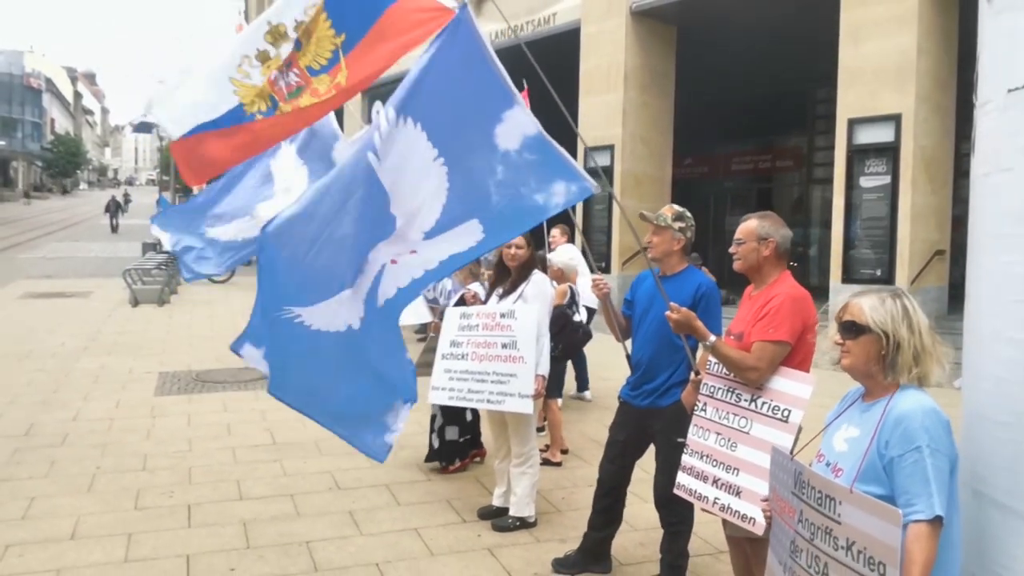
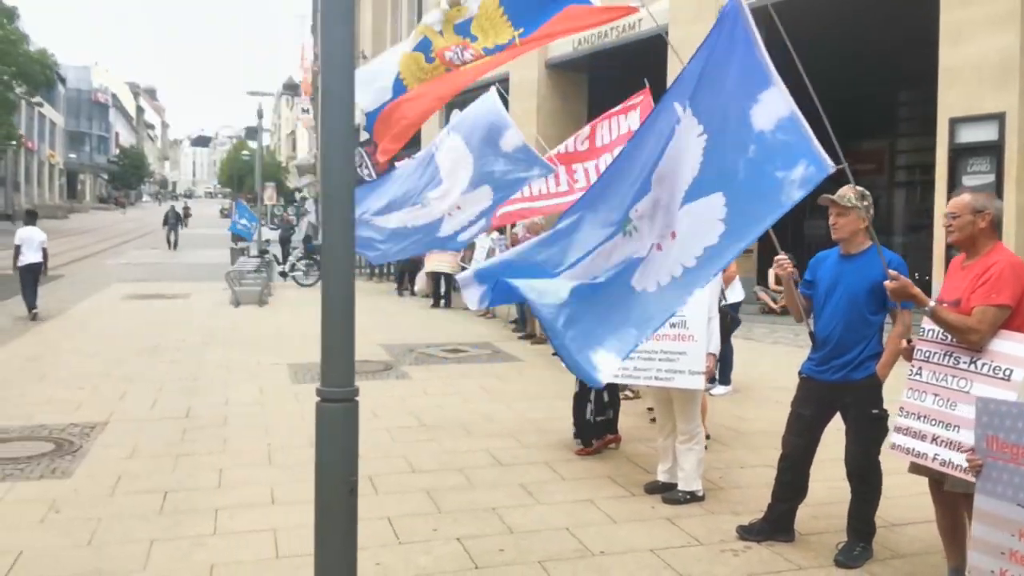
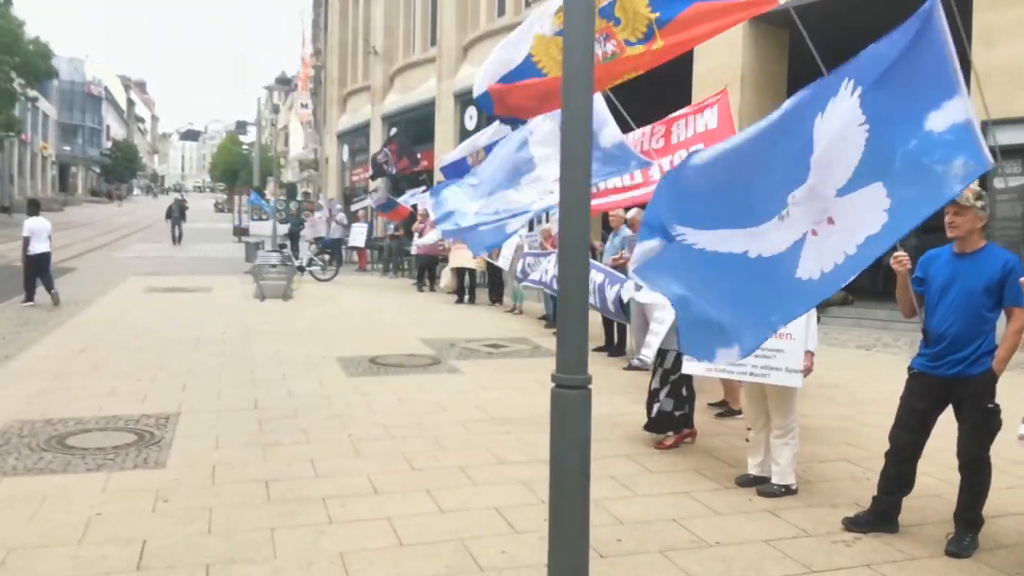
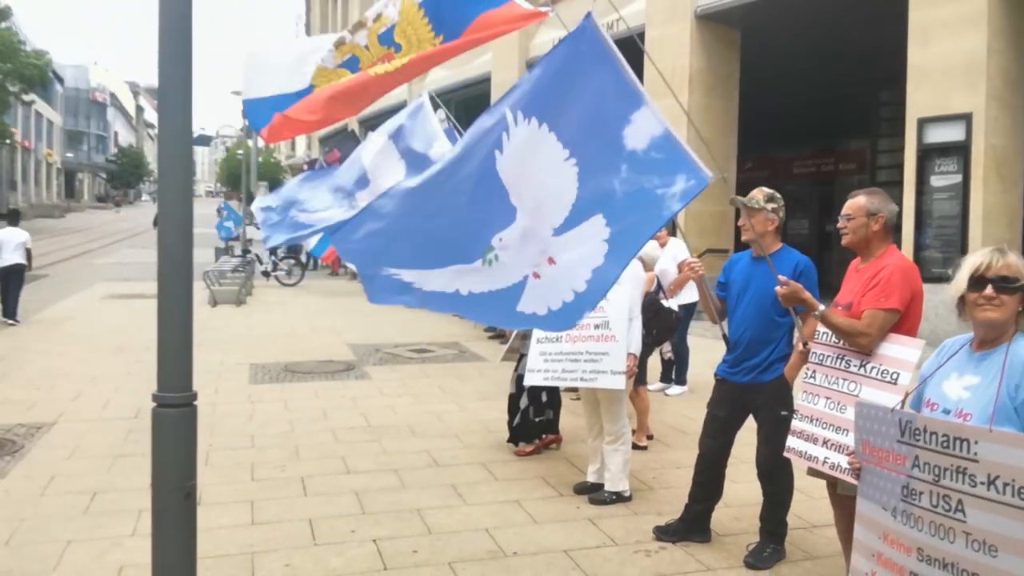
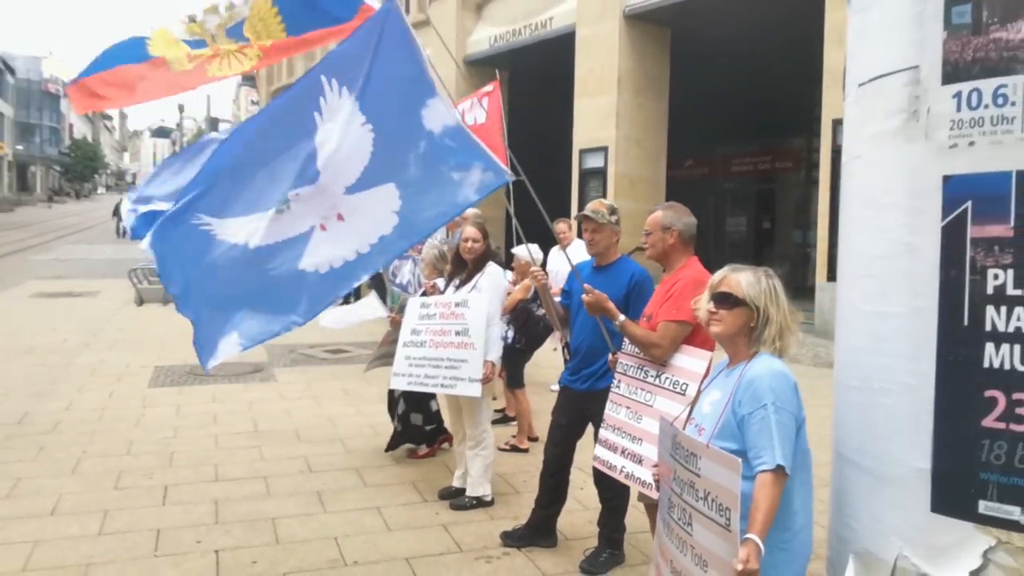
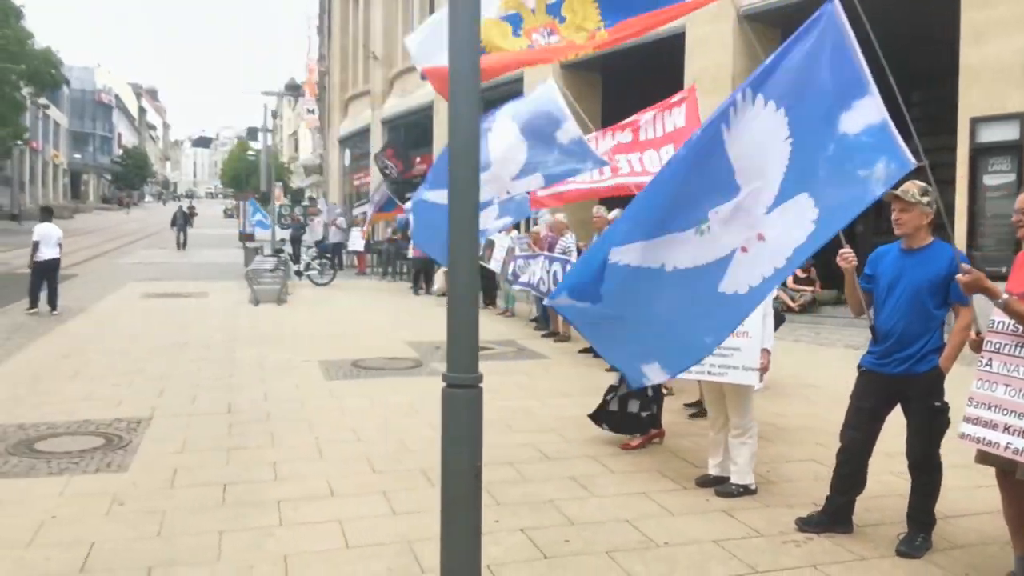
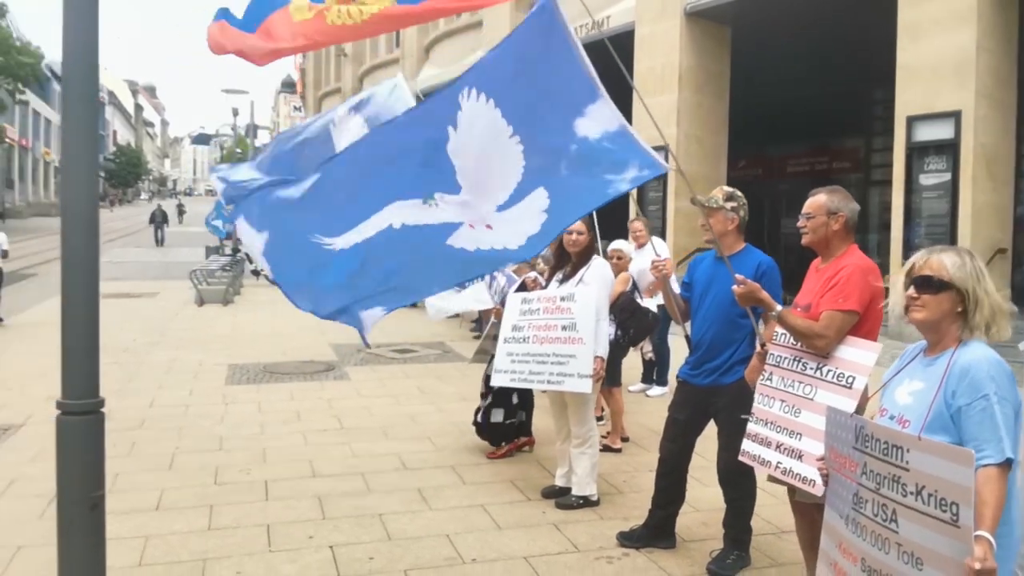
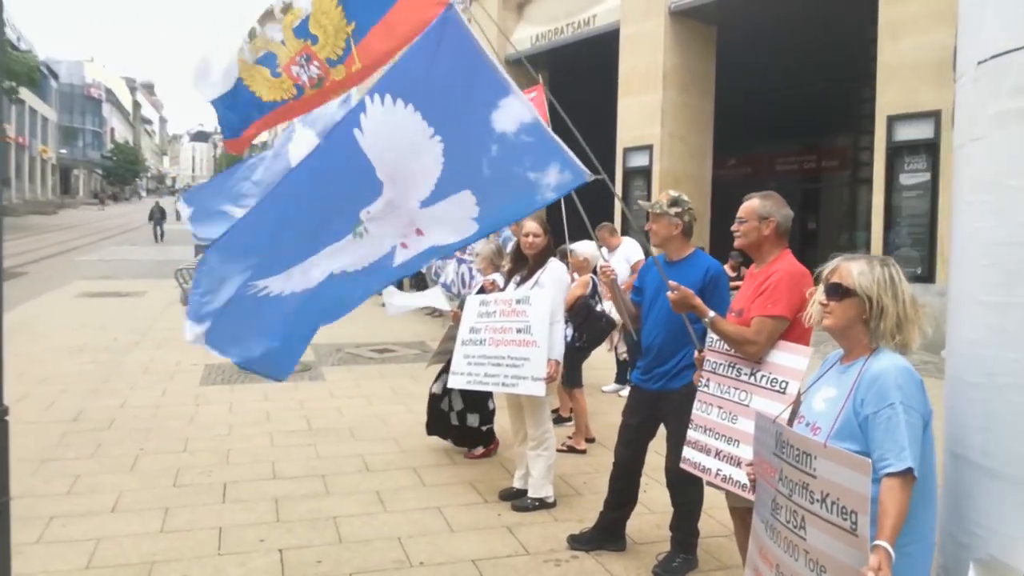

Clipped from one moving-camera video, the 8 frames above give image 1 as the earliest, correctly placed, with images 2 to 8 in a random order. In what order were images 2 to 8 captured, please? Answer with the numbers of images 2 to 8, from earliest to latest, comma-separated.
5, 8, 7, 4, 2, 6, 3
